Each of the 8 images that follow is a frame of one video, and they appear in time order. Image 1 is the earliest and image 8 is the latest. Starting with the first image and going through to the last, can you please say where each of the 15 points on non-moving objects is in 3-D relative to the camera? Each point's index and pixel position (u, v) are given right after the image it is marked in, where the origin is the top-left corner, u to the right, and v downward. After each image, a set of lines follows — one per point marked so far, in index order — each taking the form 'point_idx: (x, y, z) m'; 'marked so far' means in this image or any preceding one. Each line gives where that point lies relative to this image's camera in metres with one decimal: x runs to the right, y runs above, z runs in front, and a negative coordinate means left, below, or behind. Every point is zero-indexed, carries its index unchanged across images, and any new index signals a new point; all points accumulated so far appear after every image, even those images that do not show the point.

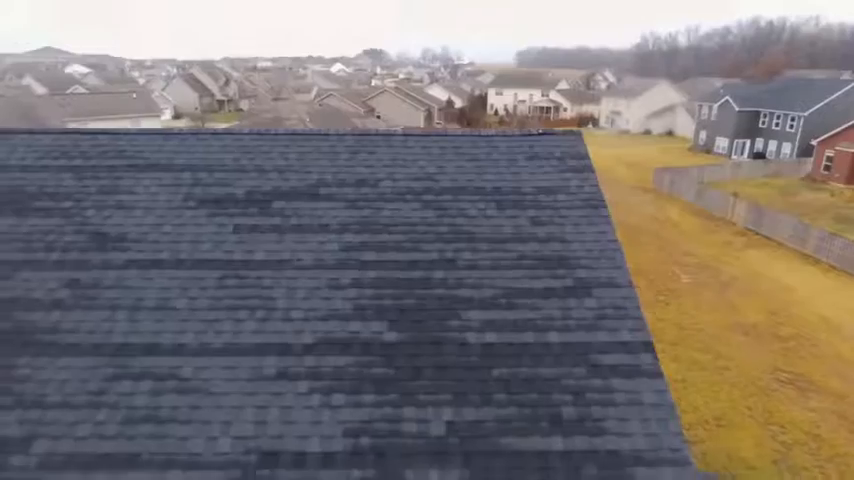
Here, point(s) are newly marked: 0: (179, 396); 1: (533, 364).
0: (-2.3, -1.4, +4.9) m
1: (+1.1, -1.2, +5.2) m
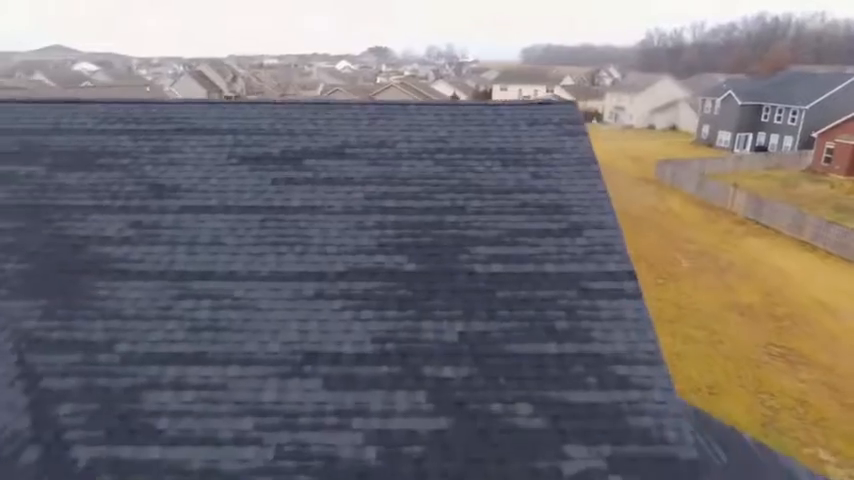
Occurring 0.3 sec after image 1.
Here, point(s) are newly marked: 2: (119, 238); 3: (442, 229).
0: (-2.1, -0.8, +5.9) m
1: (+1.2, -0.5, +6.2) m
2: (-3.8, 0.0, +6.6) m
3: (+0.2, +0.1, +6.6) m
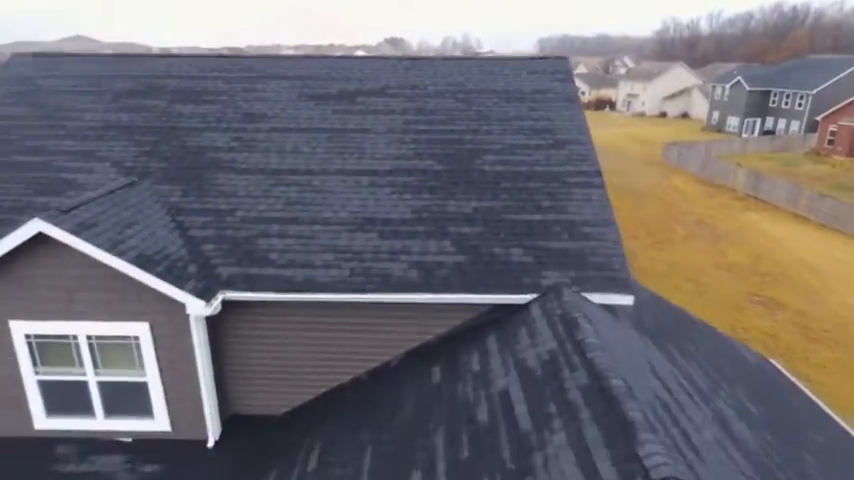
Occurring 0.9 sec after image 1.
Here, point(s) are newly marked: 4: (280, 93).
0: (-1.8, +0.8, +8.4) m
1: (+1.6, +1.0, +8.6) m
2: (-3.4, +1.6, +9.1) m
3: (+0.6, +1.6, +9.0) m
4: (-2.7, +2.8, +9.9) m
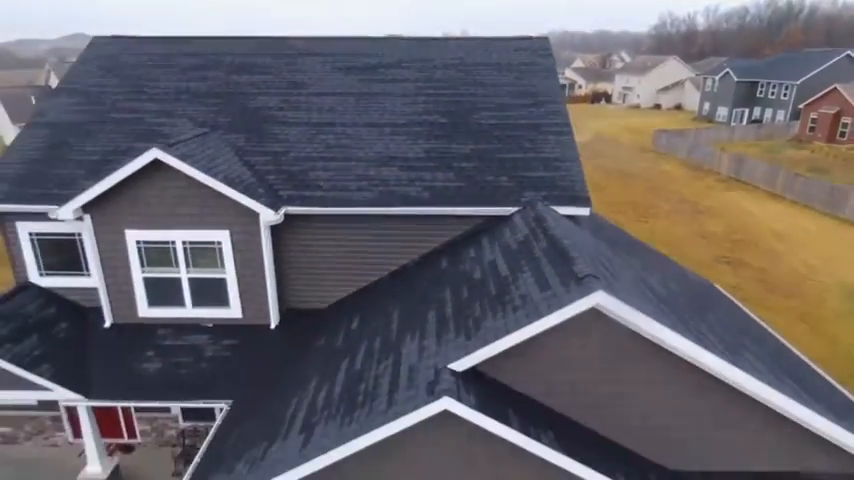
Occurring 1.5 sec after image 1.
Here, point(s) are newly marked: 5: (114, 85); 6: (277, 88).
0: (-1.6, +2.1, +10.8) m
1: (+1.8, +2.3, +11.0) m
2: (-3.2, +2.9, +11.6) m
3: (+0.8, +3.0, +11.5) m
4: (-2.6, +4.1, +12.4) m
5: (-7.1, +3.5, +12.1) m
6: (-3.4, +3.4, +11.9) m
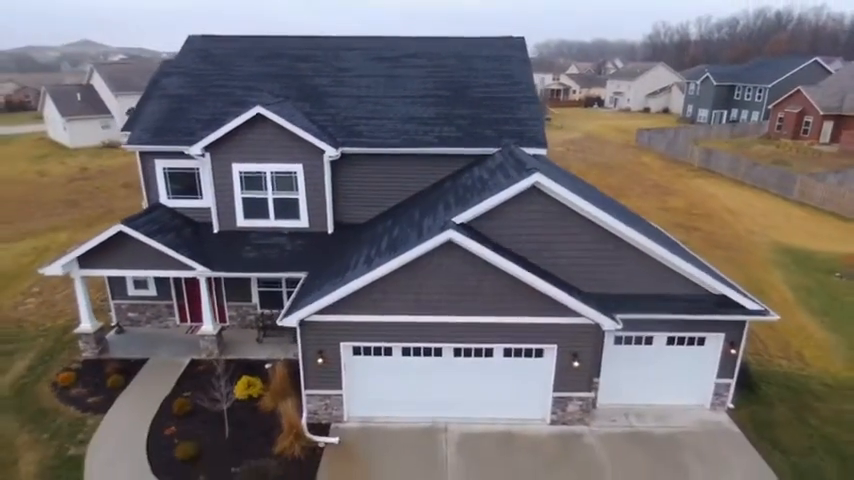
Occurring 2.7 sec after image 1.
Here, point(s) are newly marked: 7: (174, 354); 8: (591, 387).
0: (-1.3, +3.9, +15.5) m
1: (+2.0, +4.1, +15.7) m
2: (-3.0, +4.7, +16.2) m
3: (+1.0, +4.8, +16.2) m
4: (-2.3, +5.9, +17.1) m
5: (-6.9, +5.4, +16.8) m
6: (-3.1, +5.2, +16.6) m
7: (-7.0, -3.1, +14.8) m
8: (+3.6, -3.2, +11.8) m
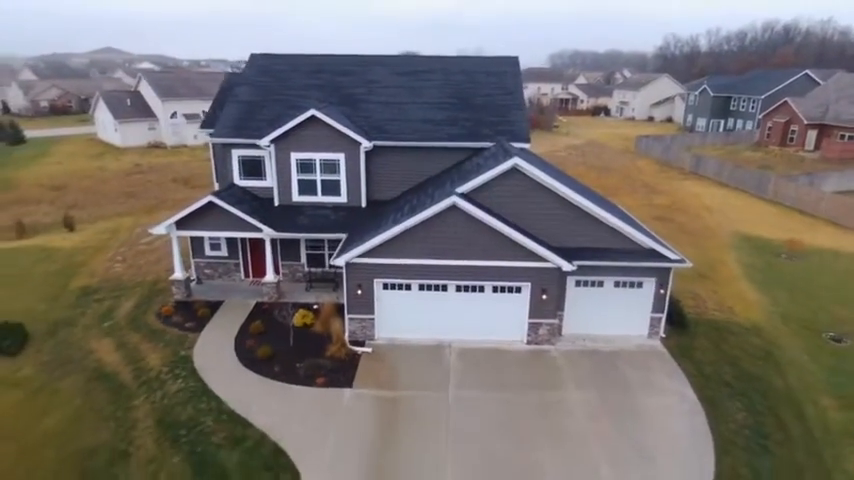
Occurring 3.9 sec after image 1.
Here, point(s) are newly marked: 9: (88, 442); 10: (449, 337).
0: (-0.9, +4.9, +20.0) m
1: (+2.5, +5.0, +20.2) m
2: (-2.5, +5.7, +20.8) m
3: (+1.5, +5.7, +20.7) m
4: (-1.8, +6.9, +21.7) m
5: (-6.4, +6.4, +21.5) m
6: (-2.6, +6.2, +21.2) m
7: (-6.7, -2.1, +19.3) m
8: (+3.9, -2.2, +16.1) m
9: (-7.9, -4.7, +12.3) m
10: (+0.7, -3.0, +16.6) m
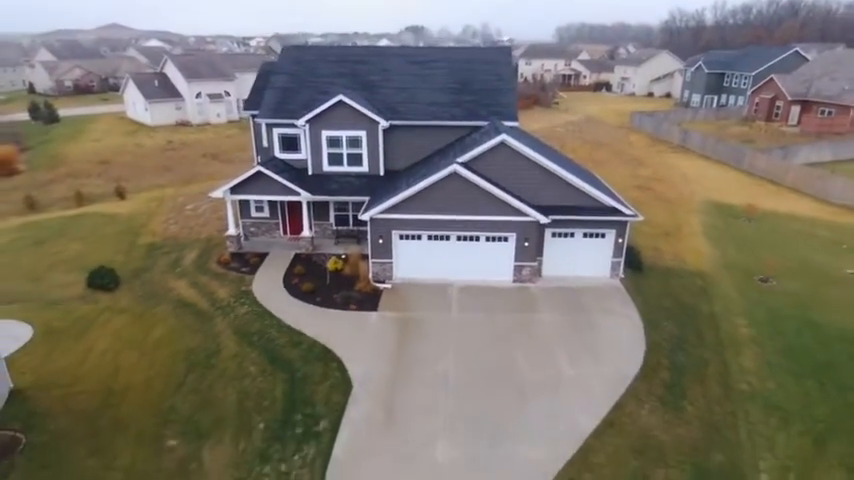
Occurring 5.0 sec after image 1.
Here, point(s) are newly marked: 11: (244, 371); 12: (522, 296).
0: (-0.6, +6.6, +24.1) m
1: (+2.8, +6.7, +24.2) m
2: (-2.2, +7.4, +24.8) m
3: (+1.8, +7.4, +24.7) m
4: (-1.5, +8.6, +25.6) m
5: (-6.1, +8.2, +25.5) m
6: (-2.3, +8.0, +25.2) m
7: (-6.3, -0.4, +23.7) m
8: (+4.2, -0.7, +20.4) m
9: (-7.6, -3.3, +16.9) m
10: (+0.9, -1.5, +21.0) m
11: (-5.3, -3.8, +15.5) m
12: (+3.6, -2.1, +19.9) m
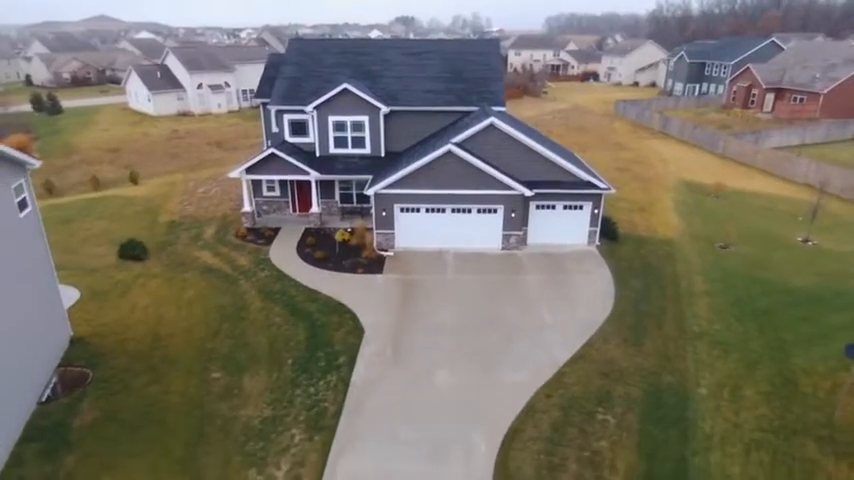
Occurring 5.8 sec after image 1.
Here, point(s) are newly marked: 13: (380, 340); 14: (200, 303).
0: (-0.8, +7.8, +26.5) m
1: (+2.6, +8.0, +26.7) m
2: (-2.4, +8.7, +27.3) m
3: (+1.6, +8.7, +27.1) m
4: (-1.7, +9.9, +28.0) m
5: (-6.3, +9.4, +27.8) m
6: (-2.5, +9.2, +27.6) m
7: (-6.5, +0.8, +26.2) m
8: (+4.1, +0.5, +23.1) m
9: (-7.6, -2.2, +19.4) m
10: (+0.9, -0.3, +23.6) m
11: (-5.3, -2.8, +18.1) m
12: (+3.5, -0.9, +22.5) m
13: (-1.5, -3.2, +17.0) m
14: (-8.2, -2.3, +19.3) m
